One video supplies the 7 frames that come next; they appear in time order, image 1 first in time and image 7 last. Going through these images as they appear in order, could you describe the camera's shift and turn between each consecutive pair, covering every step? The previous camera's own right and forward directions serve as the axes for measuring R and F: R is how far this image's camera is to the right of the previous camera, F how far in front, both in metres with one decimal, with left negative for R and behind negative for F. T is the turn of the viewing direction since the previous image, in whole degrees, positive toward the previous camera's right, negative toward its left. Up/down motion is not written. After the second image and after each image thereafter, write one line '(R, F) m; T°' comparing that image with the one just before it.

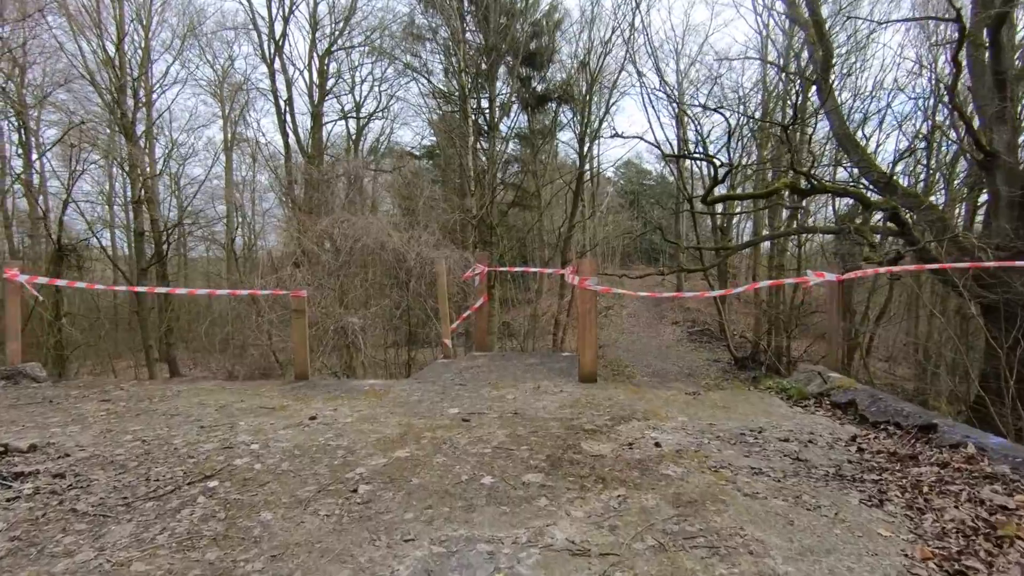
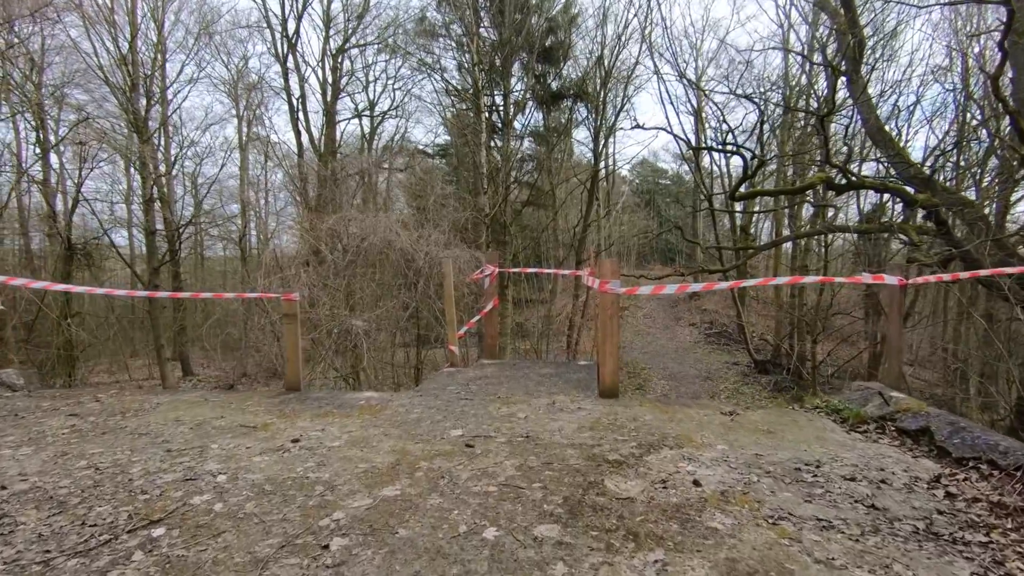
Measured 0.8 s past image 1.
(0.0, +0.4) m; -2°
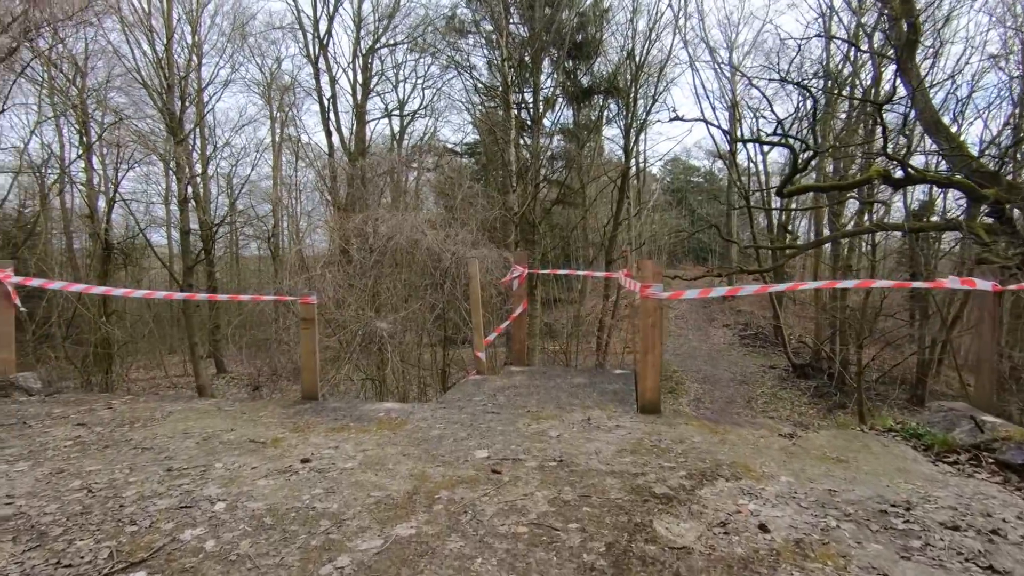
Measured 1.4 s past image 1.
(0.0, +0.3) m; -3°
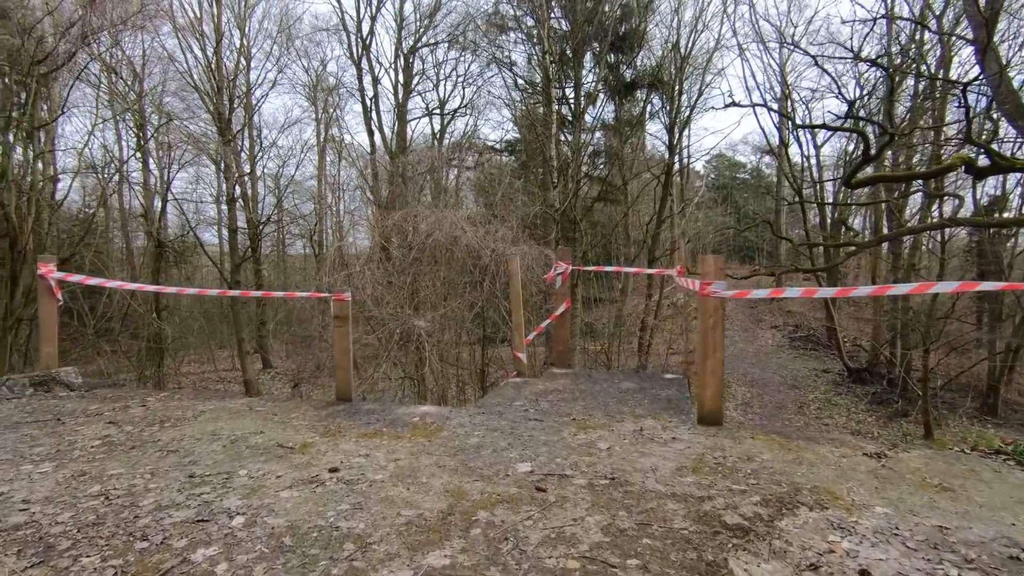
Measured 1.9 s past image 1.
(0.0, +0.3) m; -4°
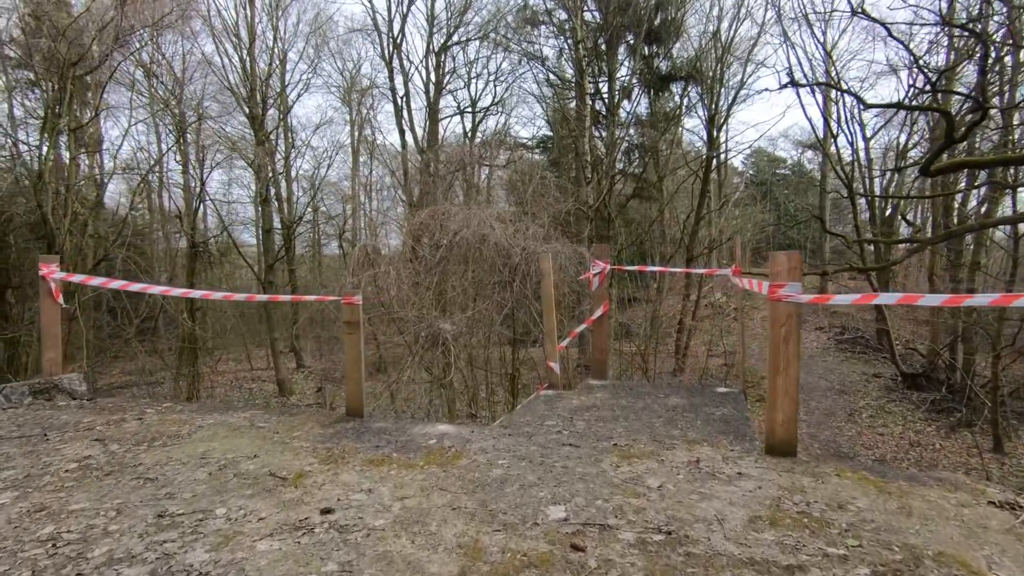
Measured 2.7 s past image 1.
(0.0, +0.5) m; -3°
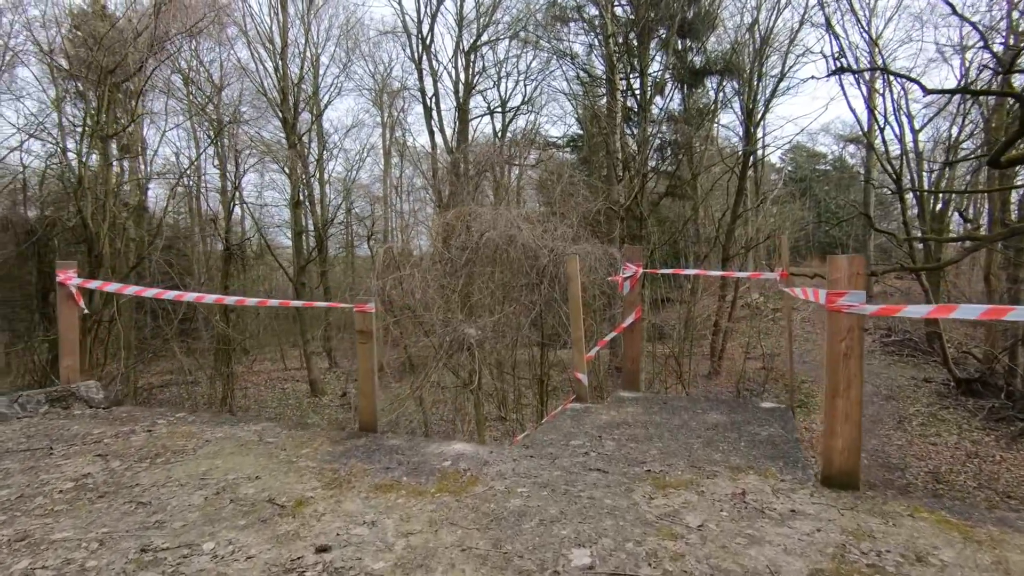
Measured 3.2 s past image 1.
(0.0, +0.3) m; -3°
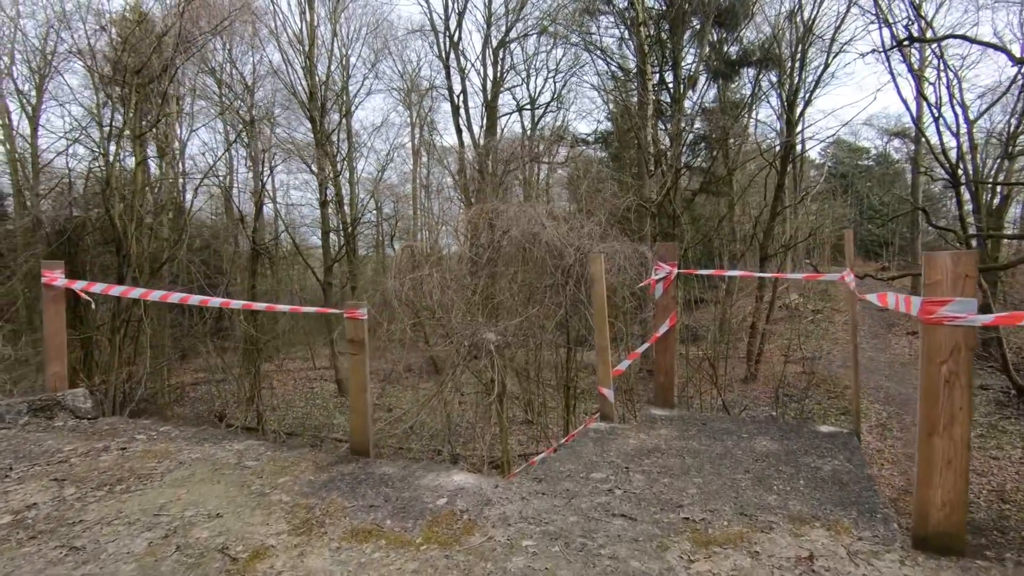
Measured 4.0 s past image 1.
(+0.1, +0.4) m; -3°
